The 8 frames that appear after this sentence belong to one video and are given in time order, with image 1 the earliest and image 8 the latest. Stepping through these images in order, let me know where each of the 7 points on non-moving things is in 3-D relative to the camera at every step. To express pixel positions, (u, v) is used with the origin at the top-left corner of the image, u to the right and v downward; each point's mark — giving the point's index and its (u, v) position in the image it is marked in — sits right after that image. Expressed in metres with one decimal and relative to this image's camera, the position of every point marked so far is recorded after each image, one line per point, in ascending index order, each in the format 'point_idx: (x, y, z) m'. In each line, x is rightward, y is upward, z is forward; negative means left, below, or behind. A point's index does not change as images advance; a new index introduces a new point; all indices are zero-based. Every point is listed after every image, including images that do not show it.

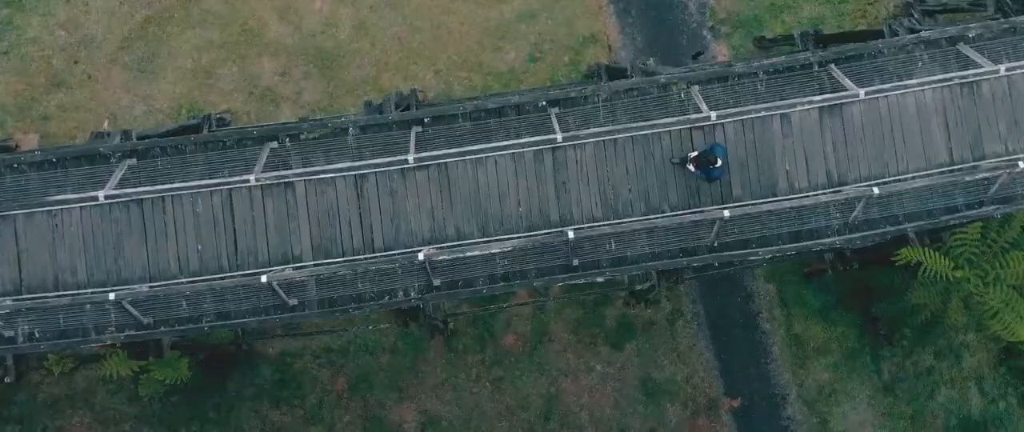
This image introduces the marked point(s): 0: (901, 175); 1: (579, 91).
0: (+7.4, +0.8, +17.3) m
1: (+1.3, +2.4, +17.2) m
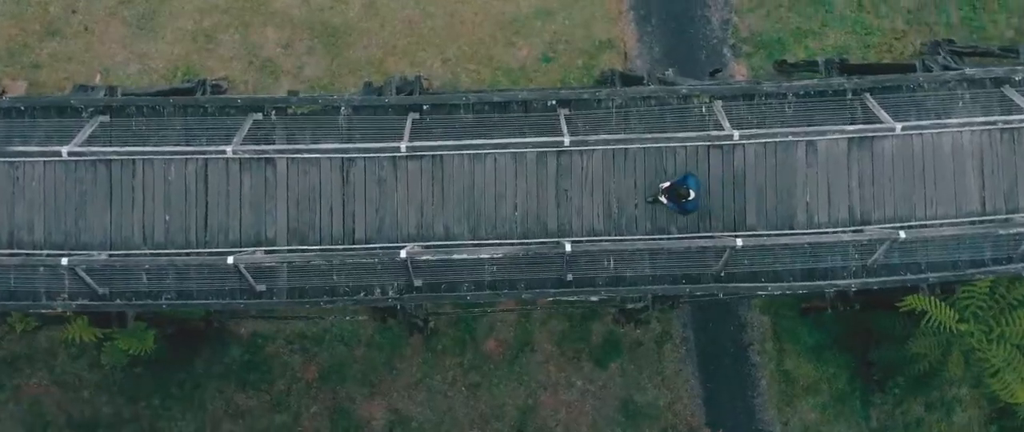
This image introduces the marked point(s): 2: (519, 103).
0: (+7.3, -0.1, +16.0) m
1: (+1.4, +2.2, +15.9) m
2: (+0.1, +2.0, +16.1) m
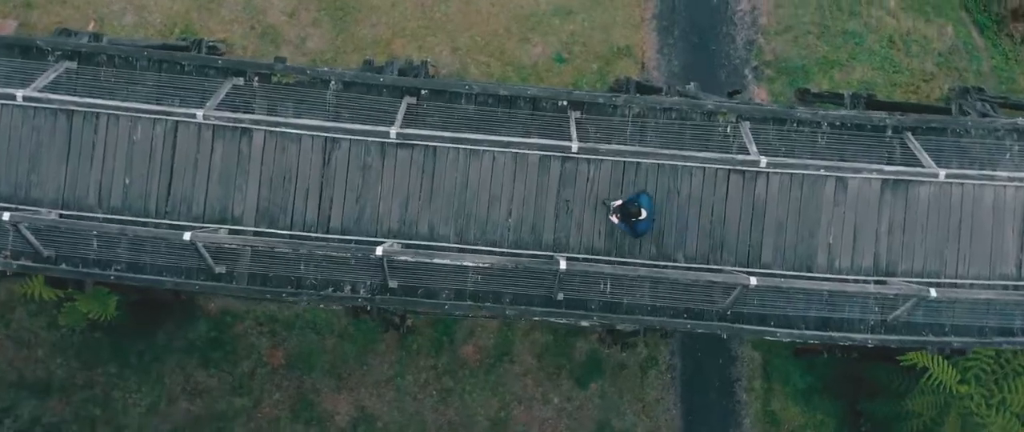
0: (+7.2, -1.0, +14.6) m
1: (+1.5, +1.9, +14.4) m
2: (+0.2, +1.9, +14.6) m
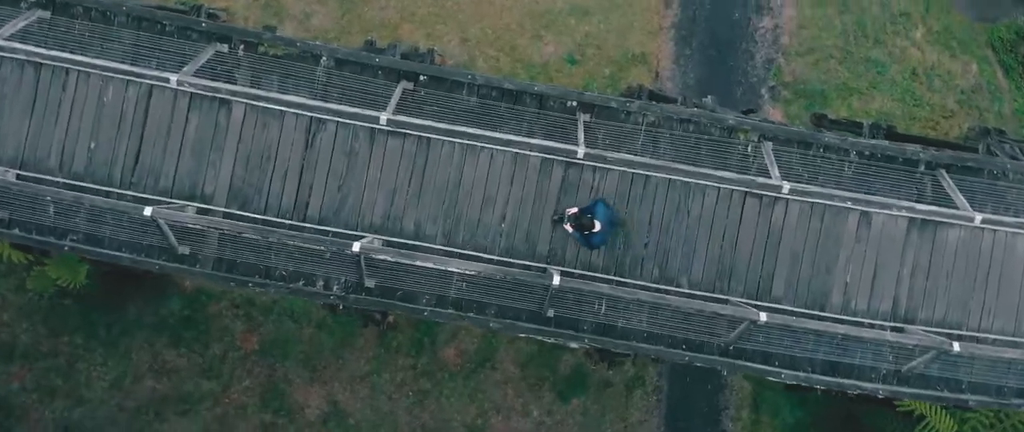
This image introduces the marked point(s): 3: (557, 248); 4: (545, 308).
0: (+6.9, -1.7, +13.4) m
1: (+1.6, +1.7, +13.2) m
2: (+0.3, +1.8, +13.4) m
3: (+0.6, -0.5, +13.1) m
4: (+0.5, -1.3, +13.0) m
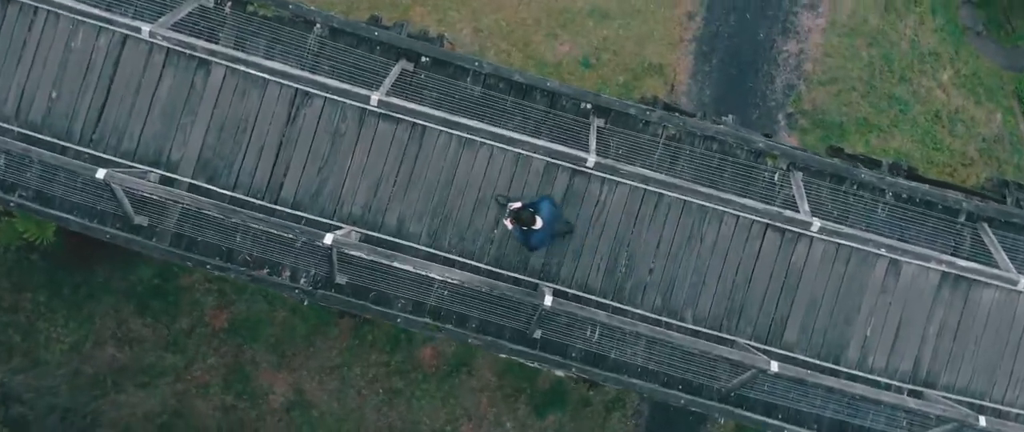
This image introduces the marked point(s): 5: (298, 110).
0: (+6.6, -2.6, +12.1) m
1: (+1.7, +1.4, +11.9) m
2: (+0.4, +1.7, +12.1) m
3: (+0.5, -0.6, +11.8) m
4: (+0.3, -1.4, +11.7) m
5: (-2.8, +1.4, +11.9) m
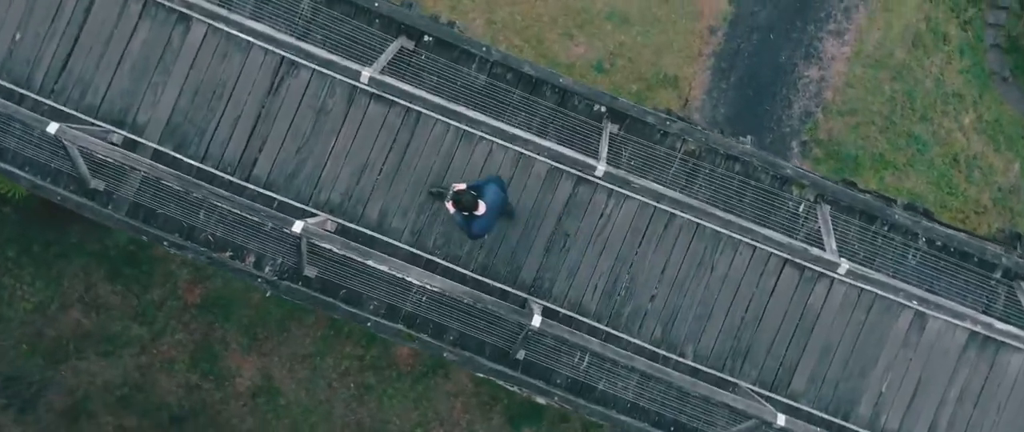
0: (+6.3, -3.3, +11.0) m
1: (+1.8, +1.1, +10.8) m
2: (+0.5, +1.5, +11.0) m
3: (+0.4, -0.7, +10.6) m
4: (0.0, -1.5, +10.5) m
5: (-2.7, +1.6, +10.7) m
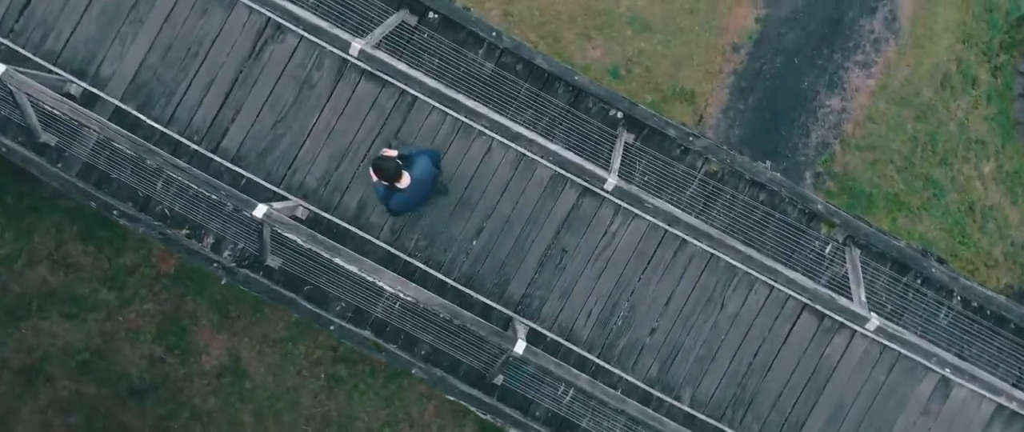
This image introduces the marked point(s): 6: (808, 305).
0: (+5.8, -4.0, +9.9) m
1: (+1.8, +0.9, +9.6) m
2: (+0.6, +1.4, +9.8) m
3: (+0.2, -0.8, +9.5) m
4: (-0.2, -1.6, +9.4) m
5: (-2.6, +1.8, +9.6) m
6: (+3.1, -0.9, +9.5) m
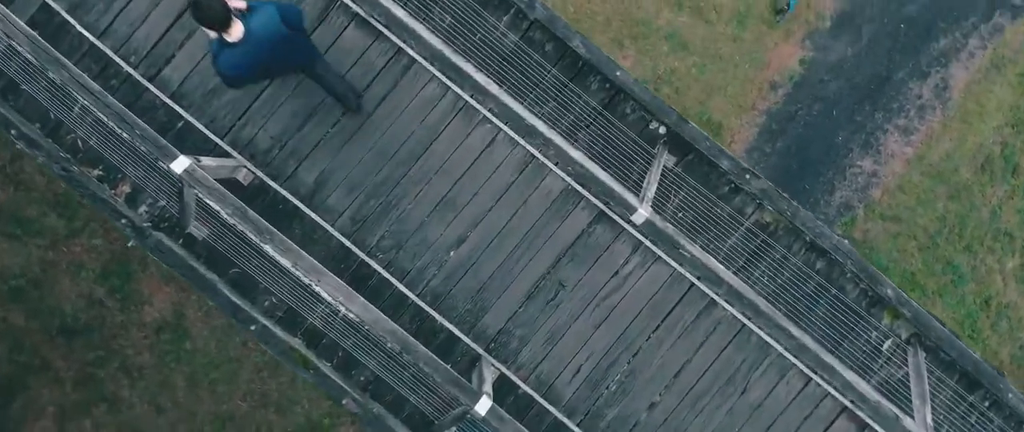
0: (+4.9, -5.1, +8.0) m
1: (+1.9, +0.4, +7.7) m
2: (+0.8, +1.1, +7.9) m
3: (0.0, -1.0, +7.6) m
4: (-0.5, -1.6, +7.4) m
5: (-2.3, +2.1, +7.6) m
6: (+2.8, -1.6, +7.6) m
